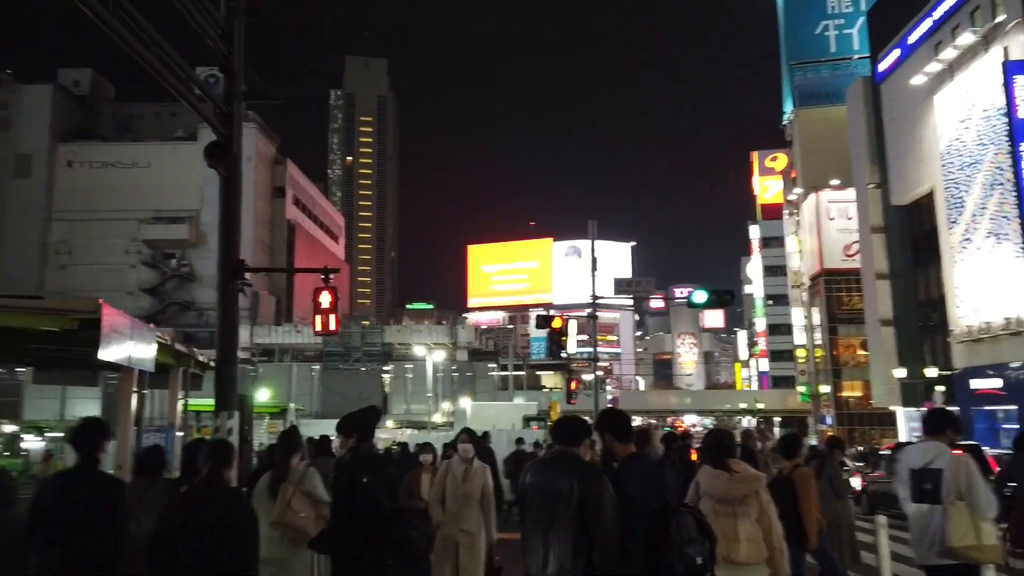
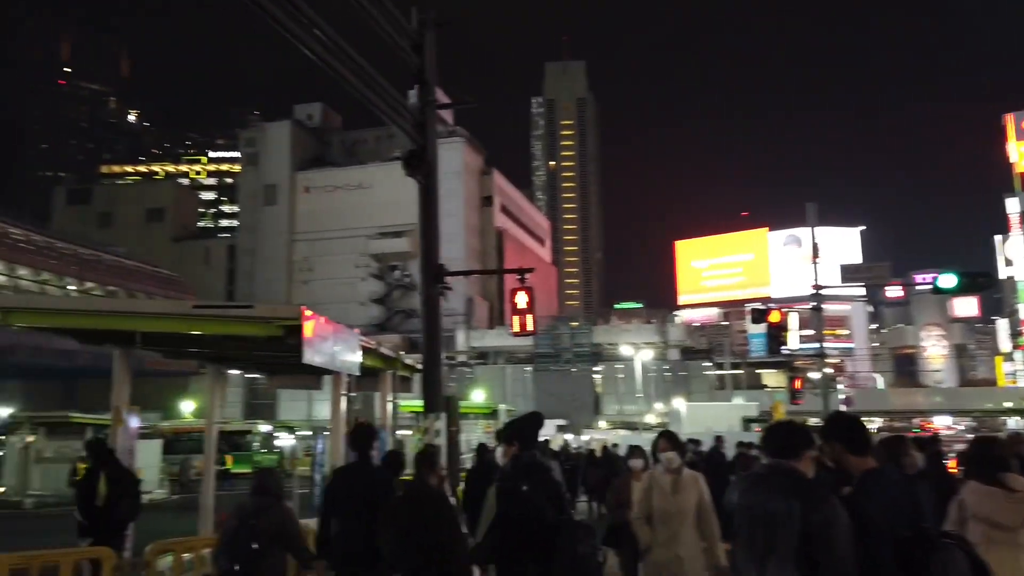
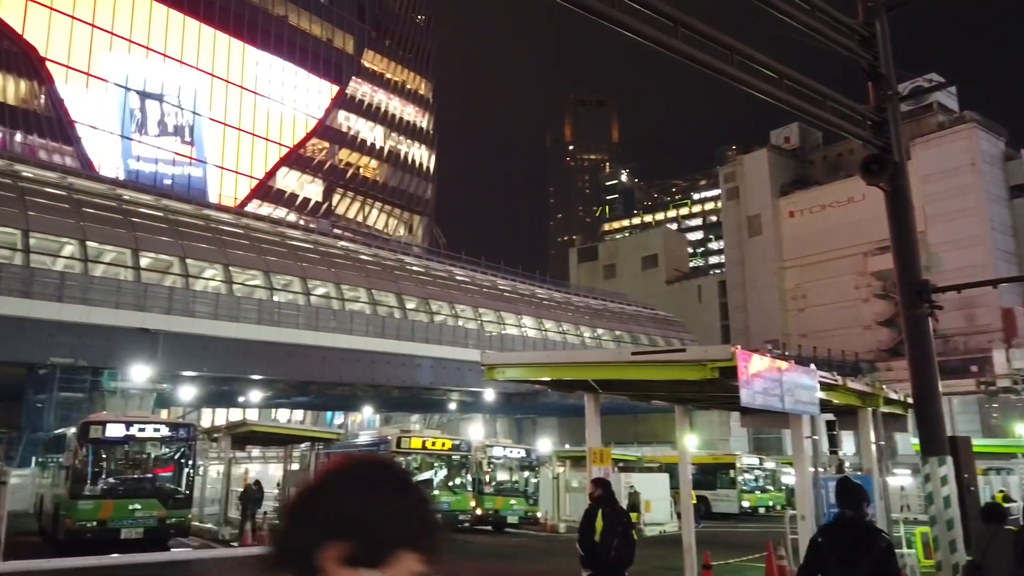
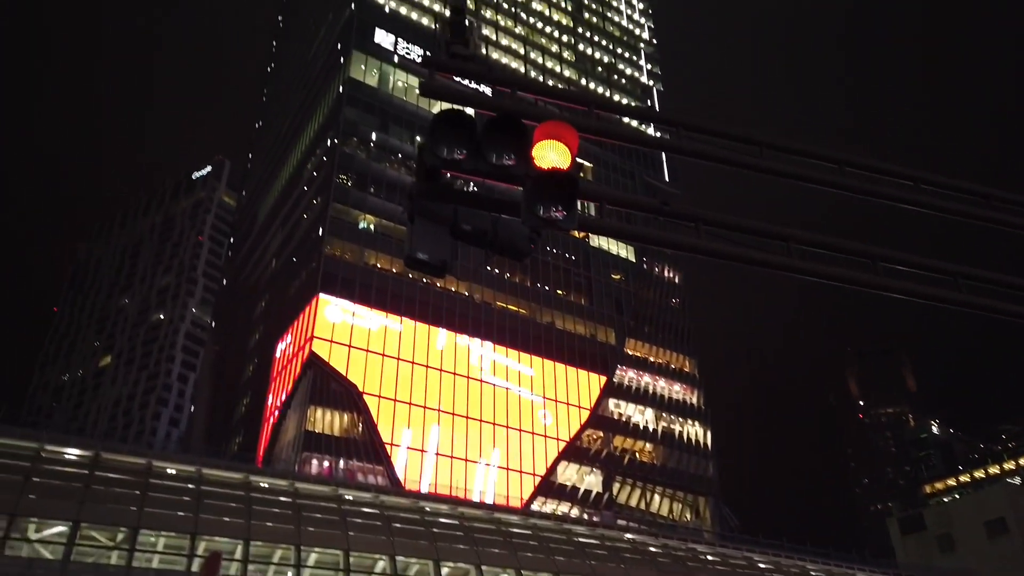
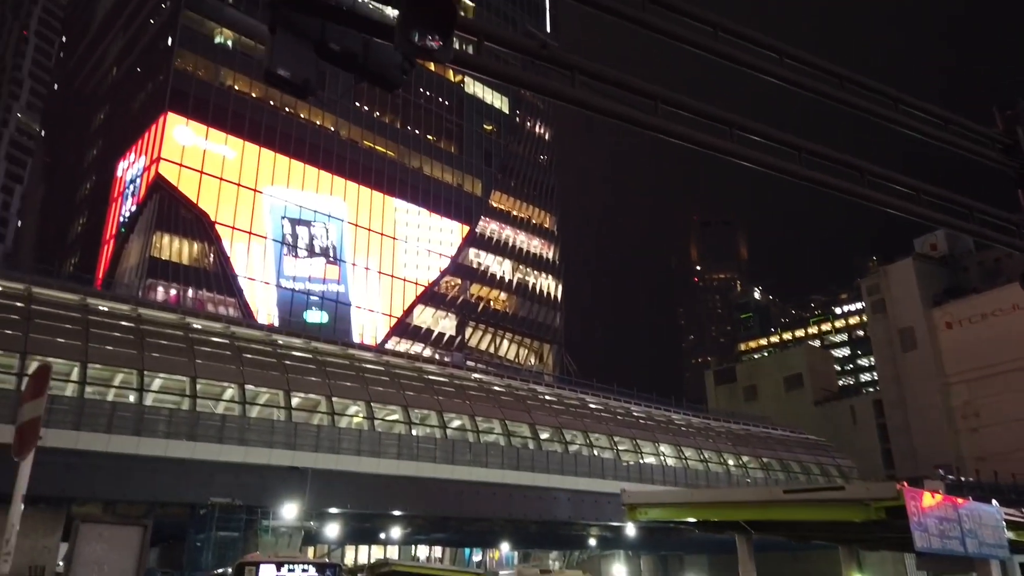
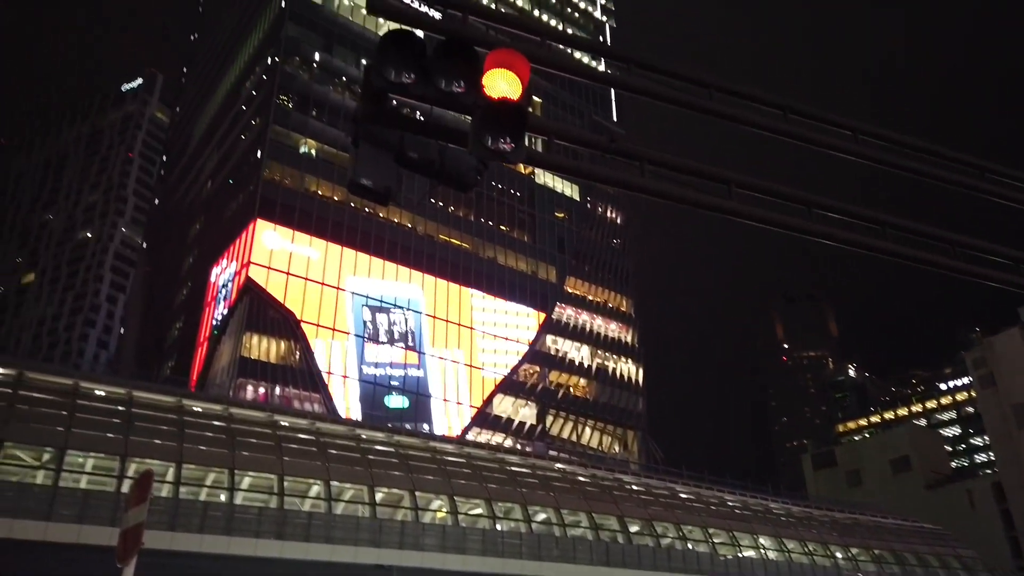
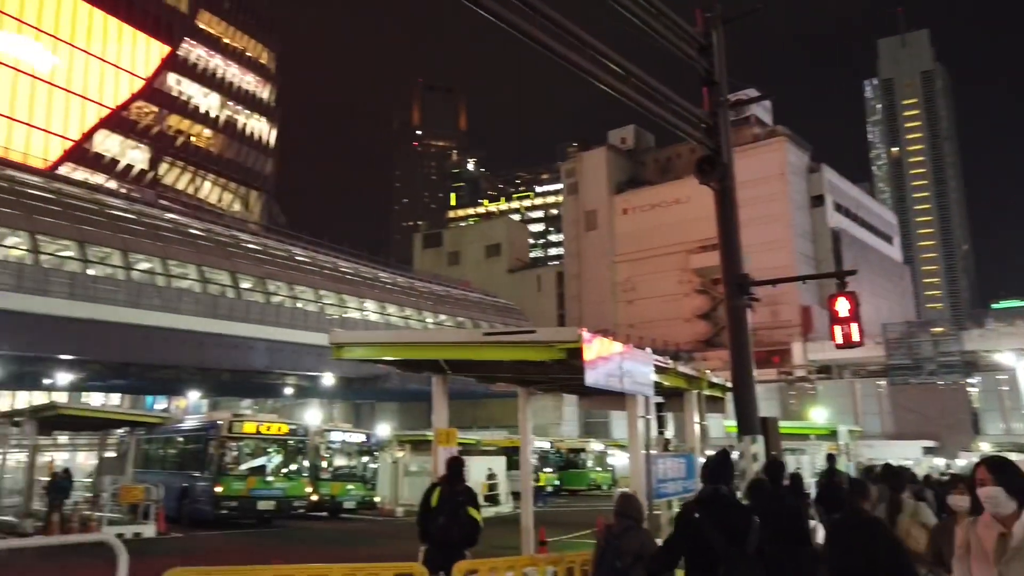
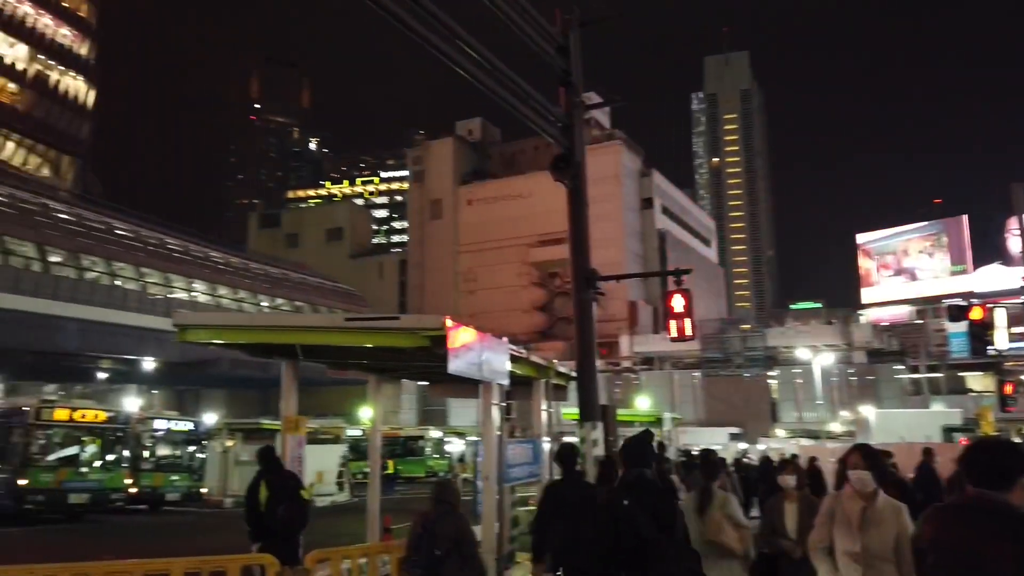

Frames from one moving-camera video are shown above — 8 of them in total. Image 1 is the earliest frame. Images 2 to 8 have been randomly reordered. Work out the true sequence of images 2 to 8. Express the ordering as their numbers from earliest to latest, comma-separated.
2, 8, 7, 3, 5, 6, 4
